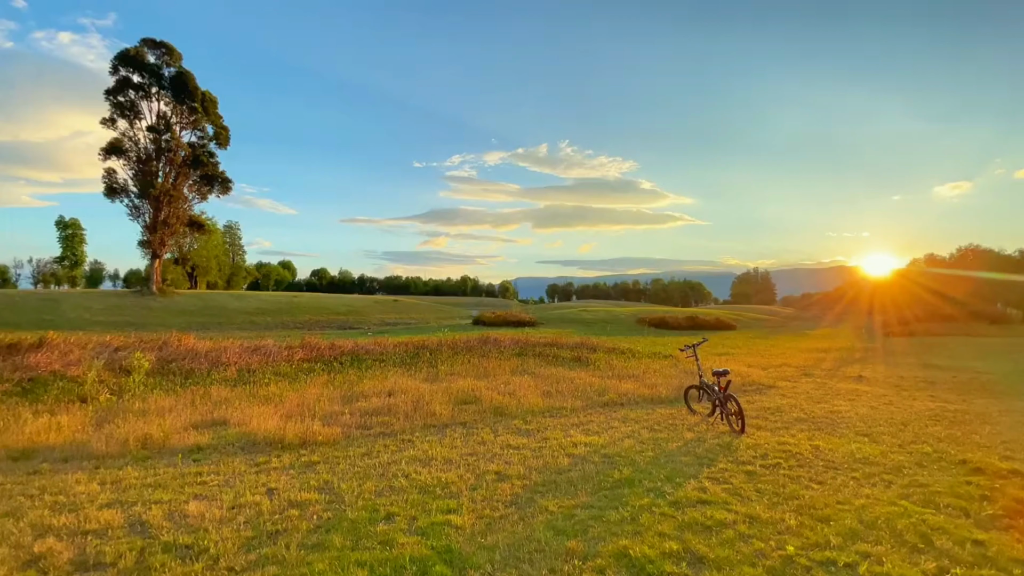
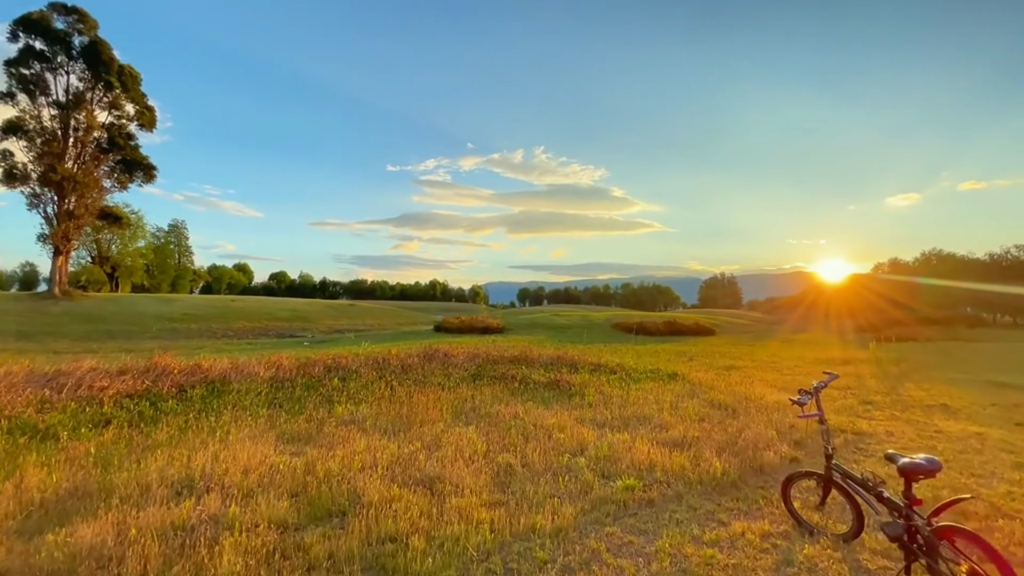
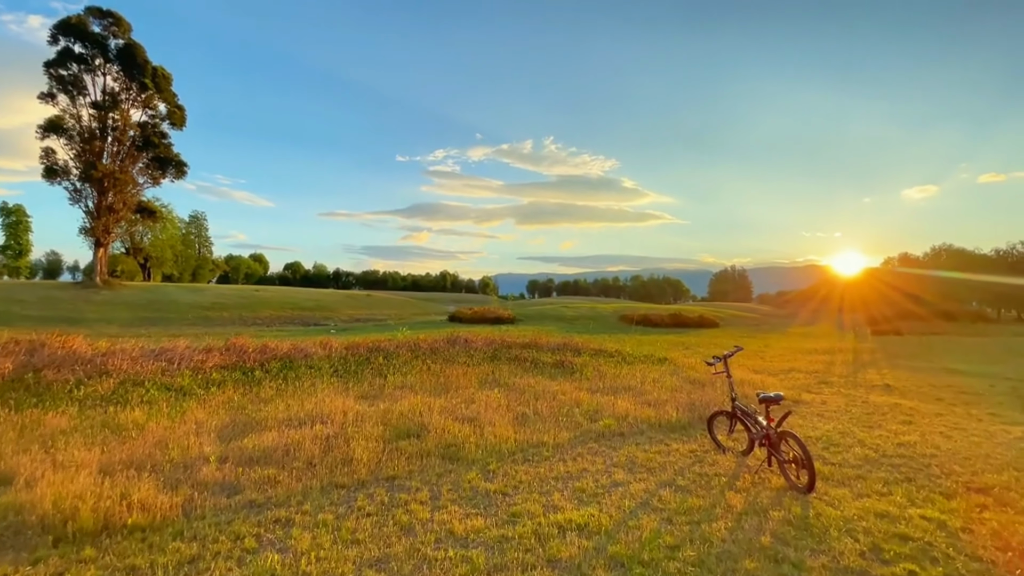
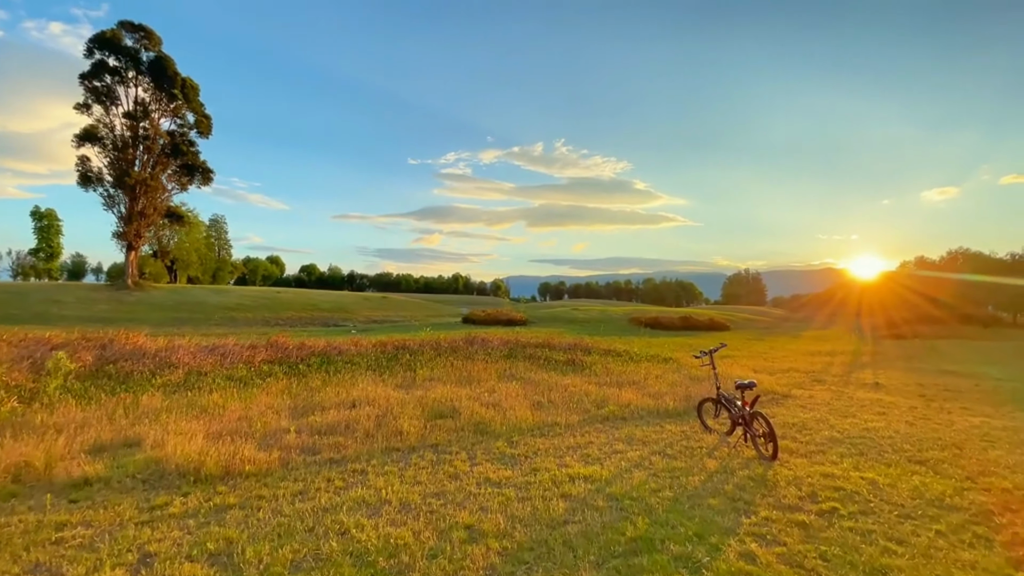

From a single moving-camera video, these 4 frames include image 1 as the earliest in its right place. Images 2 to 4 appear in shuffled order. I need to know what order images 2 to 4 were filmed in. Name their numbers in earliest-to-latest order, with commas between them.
4, 3, 2
